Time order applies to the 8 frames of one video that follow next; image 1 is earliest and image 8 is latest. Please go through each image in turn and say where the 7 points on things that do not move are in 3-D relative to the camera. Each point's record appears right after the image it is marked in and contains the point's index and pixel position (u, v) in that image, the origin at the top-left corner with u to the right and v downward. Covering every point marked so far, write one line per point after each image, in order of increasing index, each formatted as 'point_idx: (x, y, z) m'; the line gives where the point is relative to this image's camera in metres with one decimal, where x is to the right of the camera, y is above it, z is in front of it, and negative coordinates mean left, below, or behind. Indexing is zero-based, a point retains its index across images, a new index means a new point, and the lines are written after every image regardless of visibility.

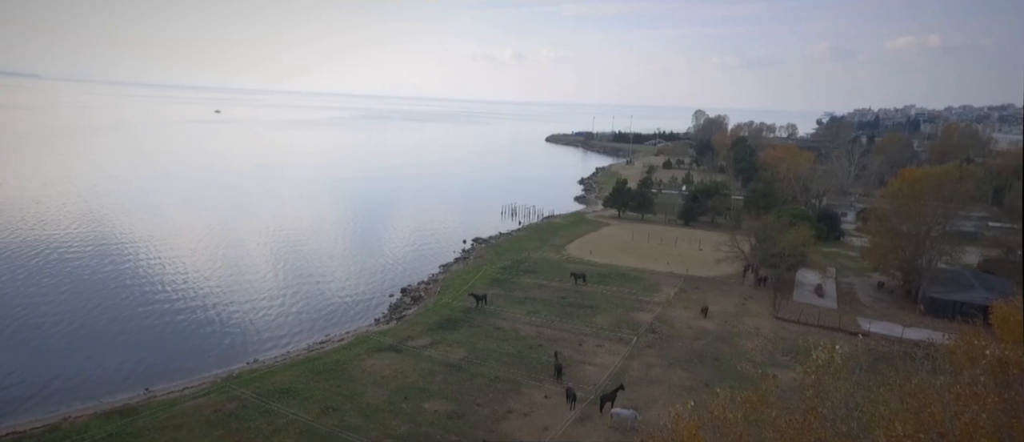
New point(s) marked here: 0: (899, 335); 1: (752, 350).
0: (+14.8, -4.3, +19.8) m
1: (+8.6, -4.6, +18.7) m
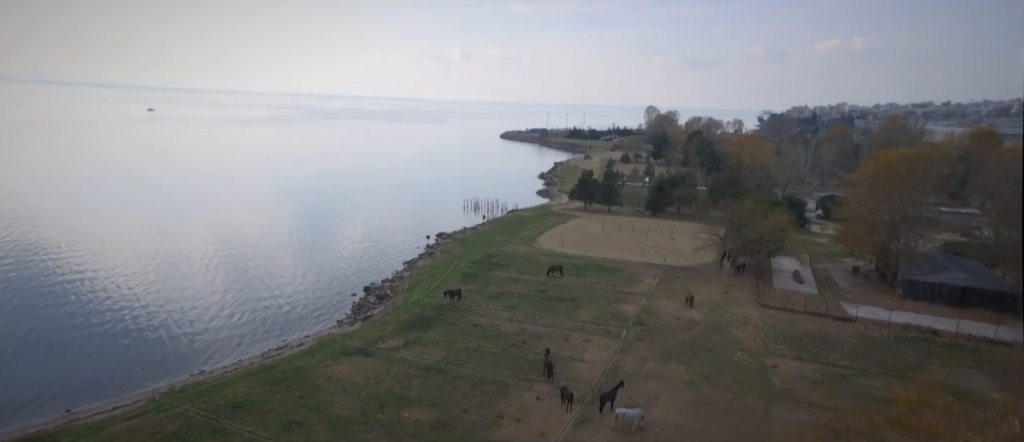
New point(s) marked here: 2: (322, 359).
0: (+14.1, -3.6, +19.6) m
1: (+8.0, -4.0, +17.9) m
2: (-5.9, -4.2, +16.3) m
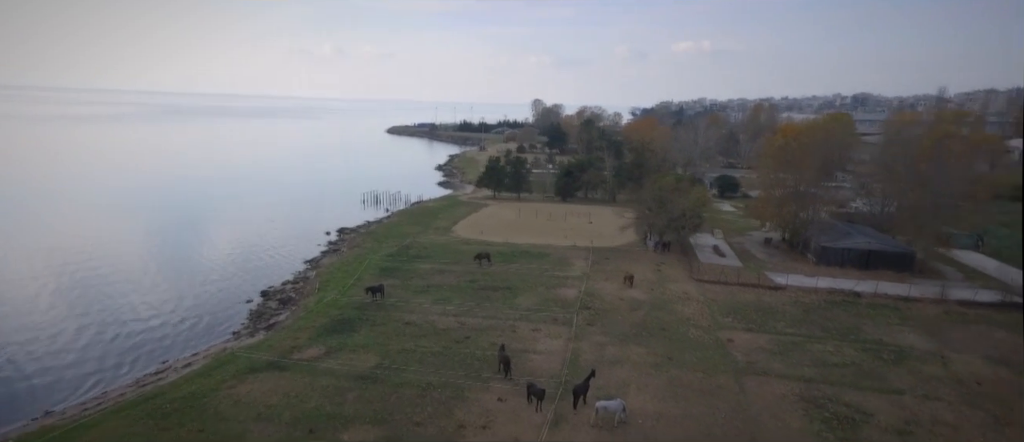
0: (+11.7, -2.4, +20.3) m
1: (+6.0, -3.1, +17.5) m
2: (-7.2, -3.9, +13.2) m
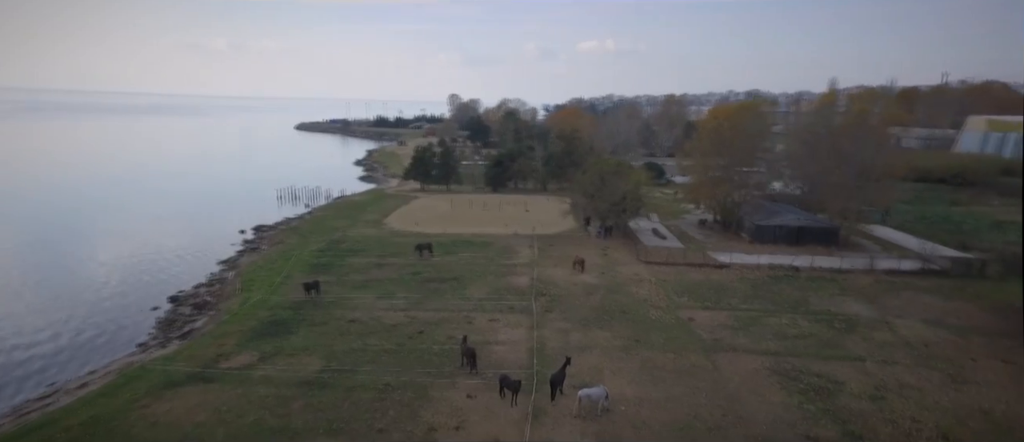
0: (+9.6, -1.6, +20.9) m
1: (+4.5, -2.5, +17.3) m
2: (-7.9, -3.7, +11.0) m
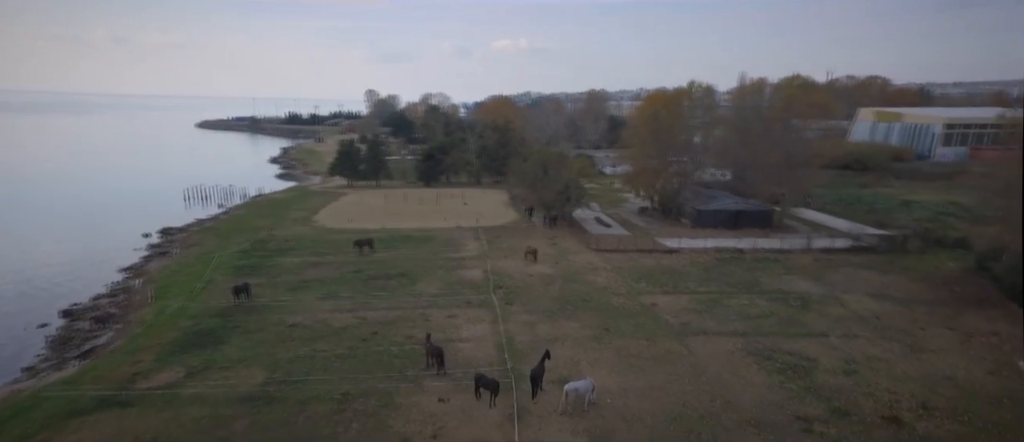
0: (+7.6, -1.0, +21.3) m
1: (+3.1, -2.0, +16.9) m
2: (-8.2, -3.6, +9.0) m
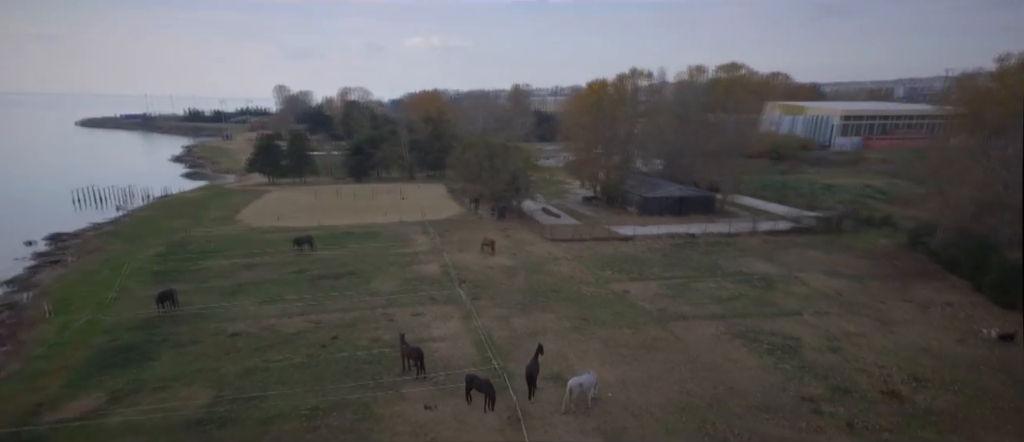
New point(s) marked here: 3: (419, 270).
0: (+5.7, -0.5, +21.3) m
1: (+1.9, -1.6, +16.4) m
2: (-8.1, -3.5, +6.9) m
3: (-2.9, -1.6, +16.7) m
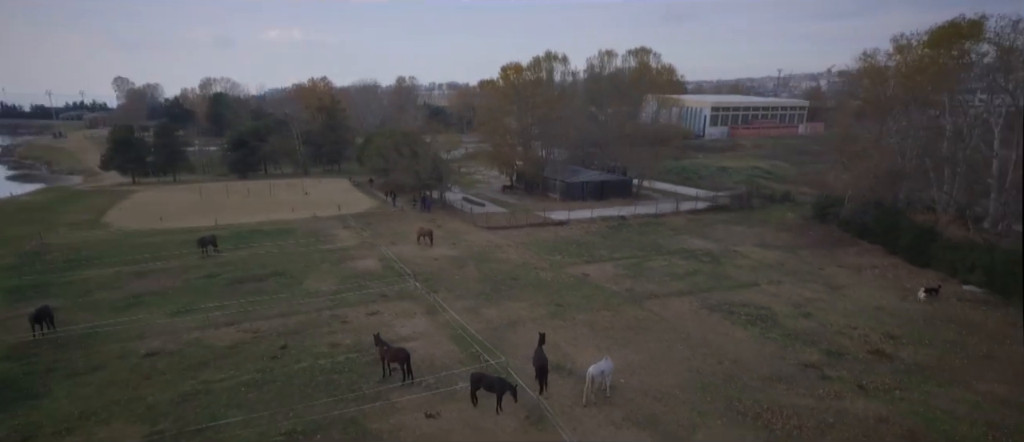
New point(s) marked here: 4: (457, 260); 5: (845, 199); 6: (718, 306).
0: (+3.0, +0.2, +21.3) m
1: (+0.4, -1.2, +15.7) m
2: (-7.3, -3.5, +4.3) m
3: (-4.4, -1.3, +14.9) m
4: (-1.6, -1.2, +15.8) m
5: (+11.5, +0.8, +18.2) m
6: (+4.5, -1.8, +11.6) m
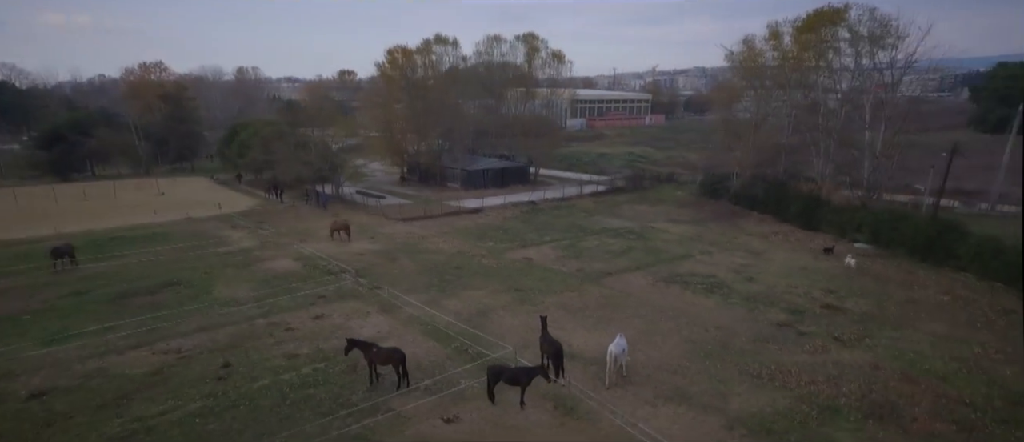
0: (-0.5, +0.7, +21.0) m
1: (-1.5, -0.8, +14.9) m
2: (-5.8, -3.5, +2.0) m
3: (-5.9, -1.2, +12.9) m
4: (-3.5, -0.9, +14.5) m
5: (+8.4, +1.7, +20.2) m
6: (+3.6, -1.3, +12.0) m
